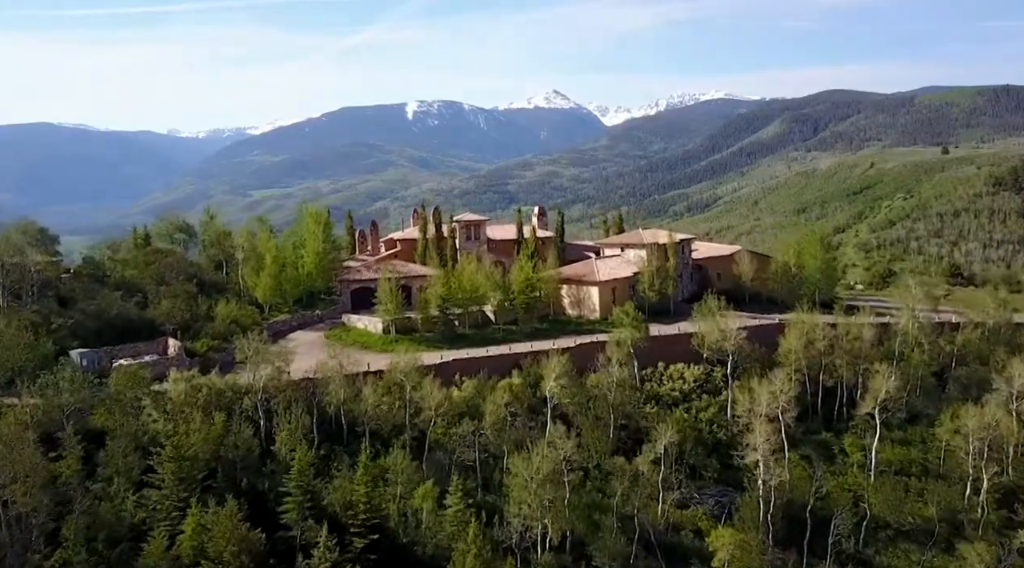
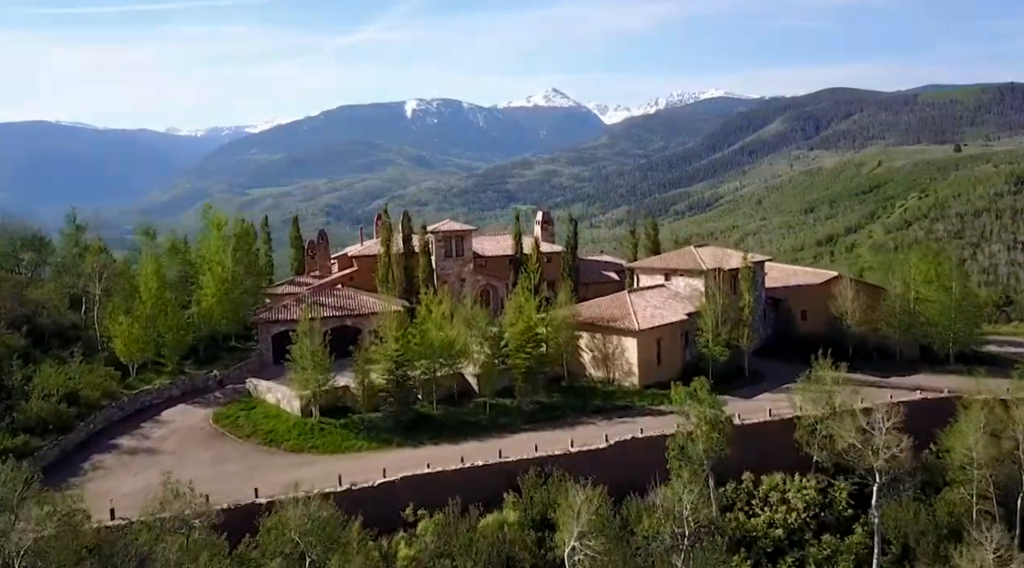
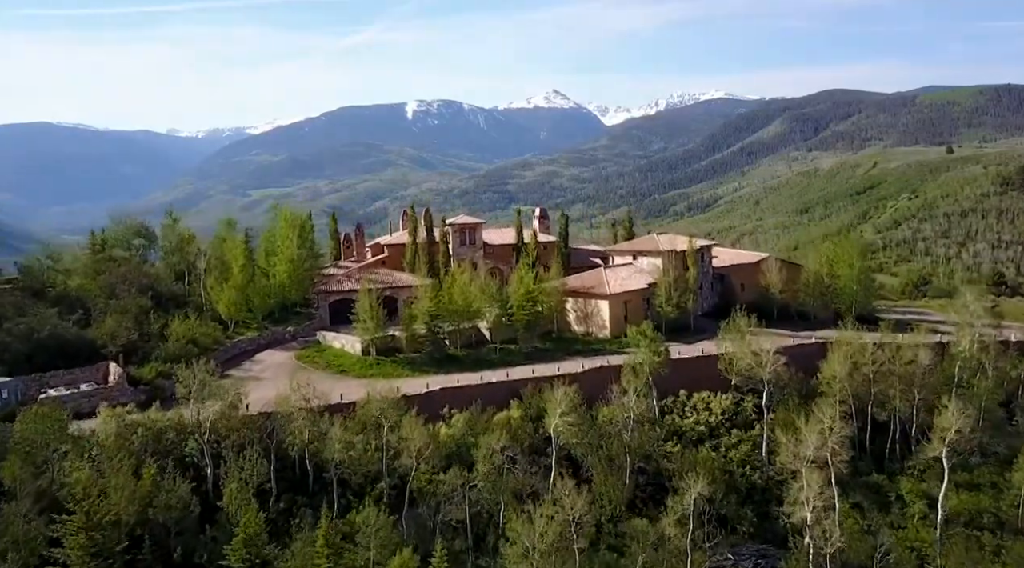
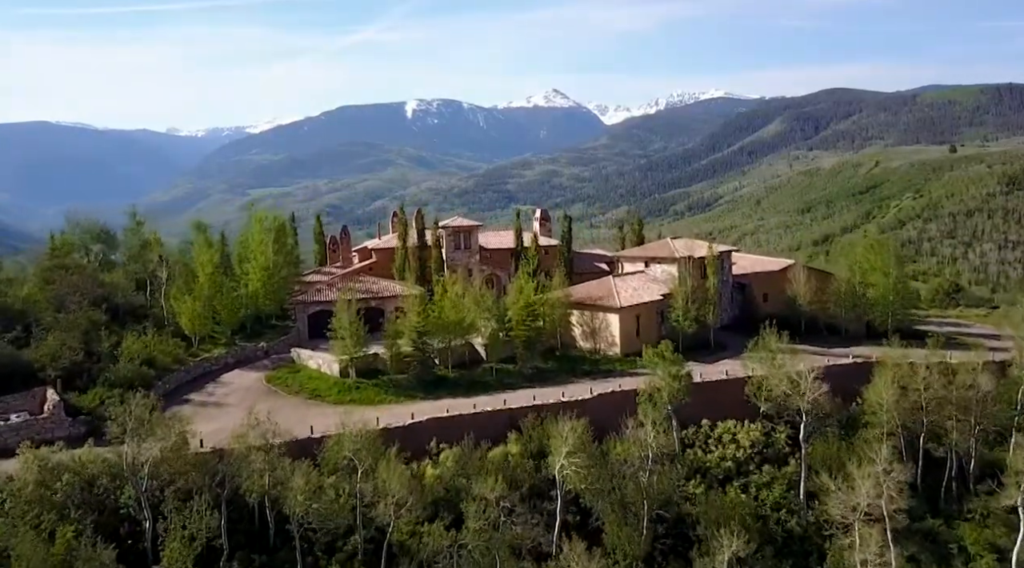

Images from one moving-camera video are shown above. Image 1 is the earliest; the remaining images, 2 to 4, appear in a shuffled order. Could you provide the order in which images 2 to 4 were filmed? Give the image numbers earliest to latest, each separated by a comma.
3, 4, 2
